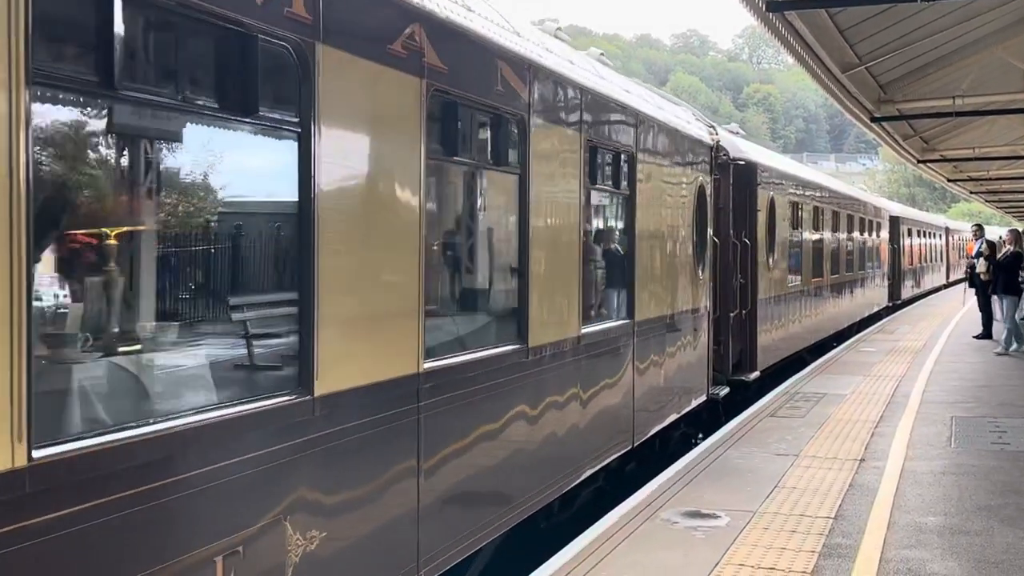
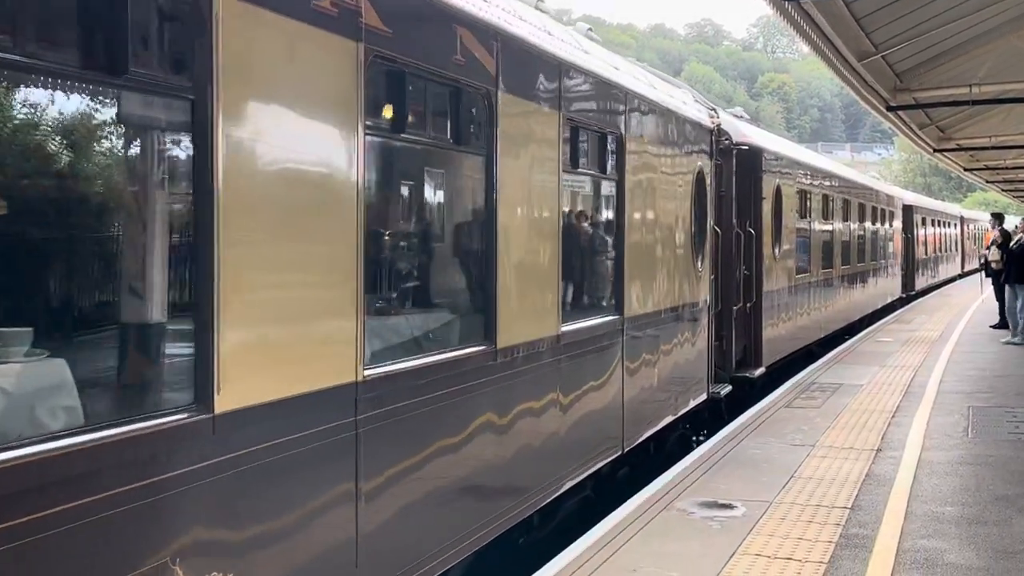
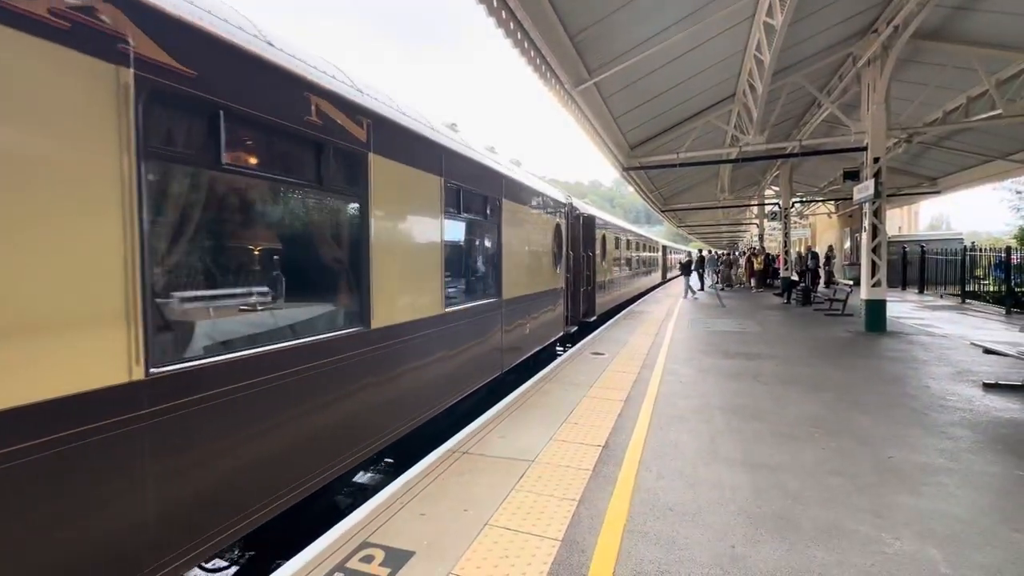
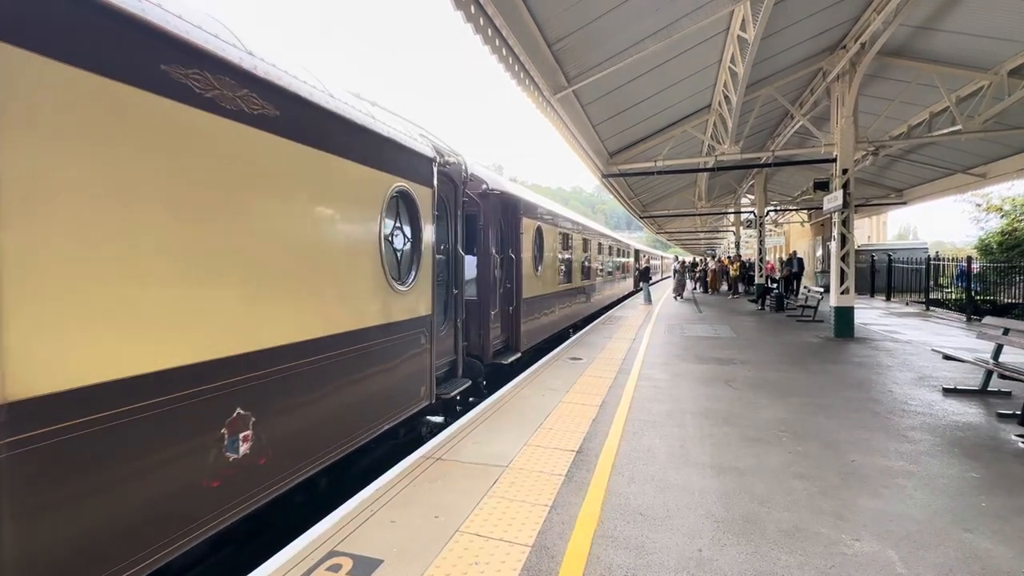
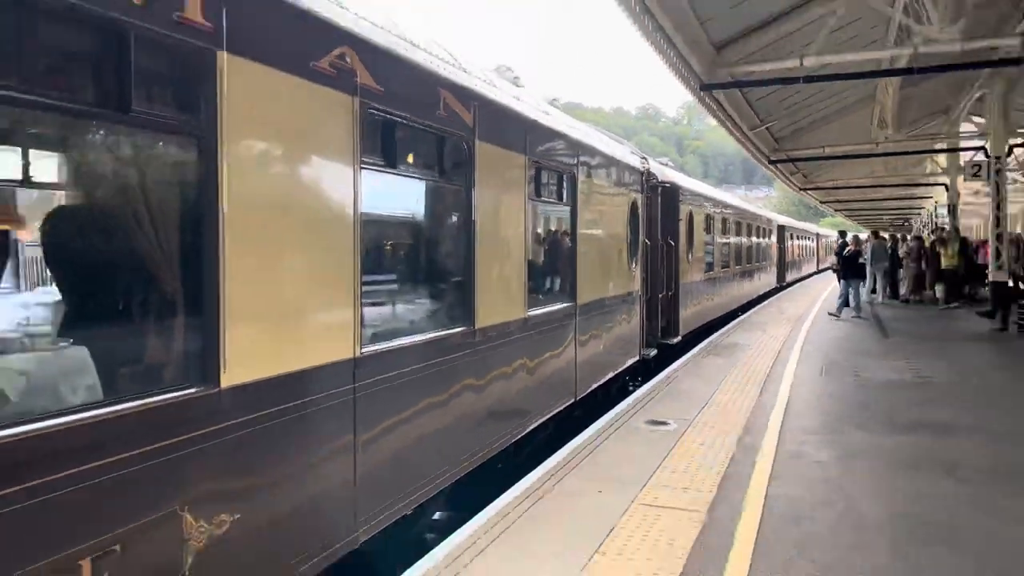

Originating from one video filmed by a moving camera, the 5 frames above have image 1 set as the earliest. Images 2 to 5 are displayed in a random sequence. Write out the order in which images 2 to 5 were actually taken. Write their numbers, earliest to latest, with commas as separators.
2, 5, 3, 4
